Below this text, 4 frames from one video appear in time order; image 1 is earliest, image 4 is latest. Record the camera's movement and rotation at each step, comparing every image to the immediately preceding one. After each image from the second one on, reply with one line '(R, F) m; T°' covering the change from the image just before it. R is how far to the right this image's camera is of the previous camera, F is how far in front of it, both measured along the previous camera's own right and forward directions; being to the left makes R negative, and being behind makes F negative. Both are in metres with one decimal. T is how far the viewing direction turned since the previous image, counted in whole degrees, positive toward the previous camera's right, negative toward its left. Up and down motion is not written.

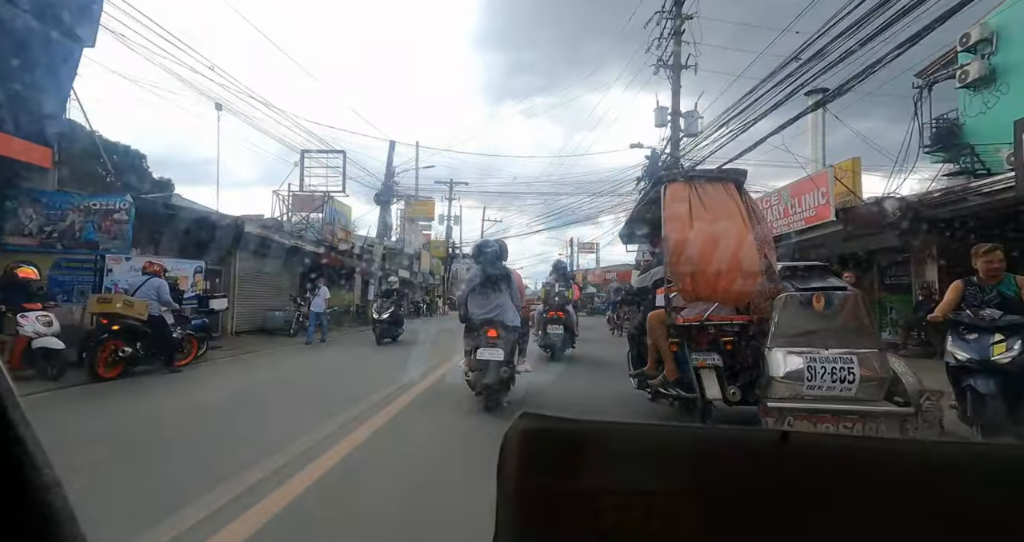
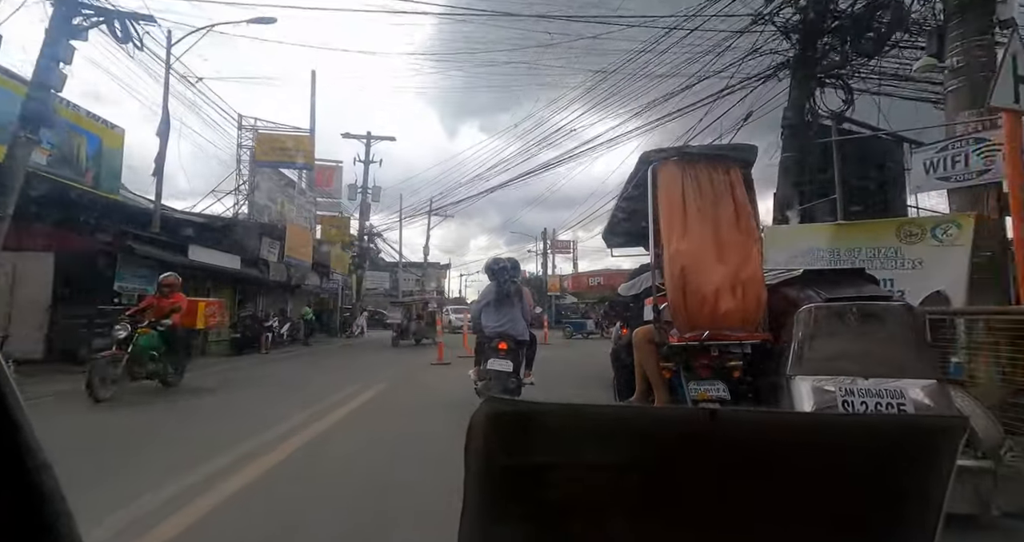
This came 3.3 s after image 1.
(0.0, +0.9) m; +5°
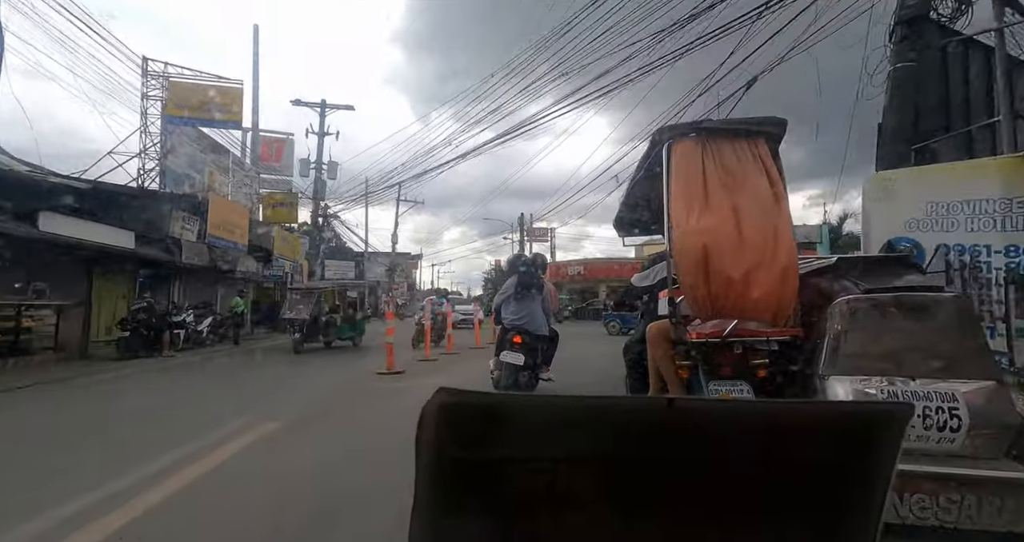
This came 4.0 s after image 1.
(-0.1, +0.4) m; +3°
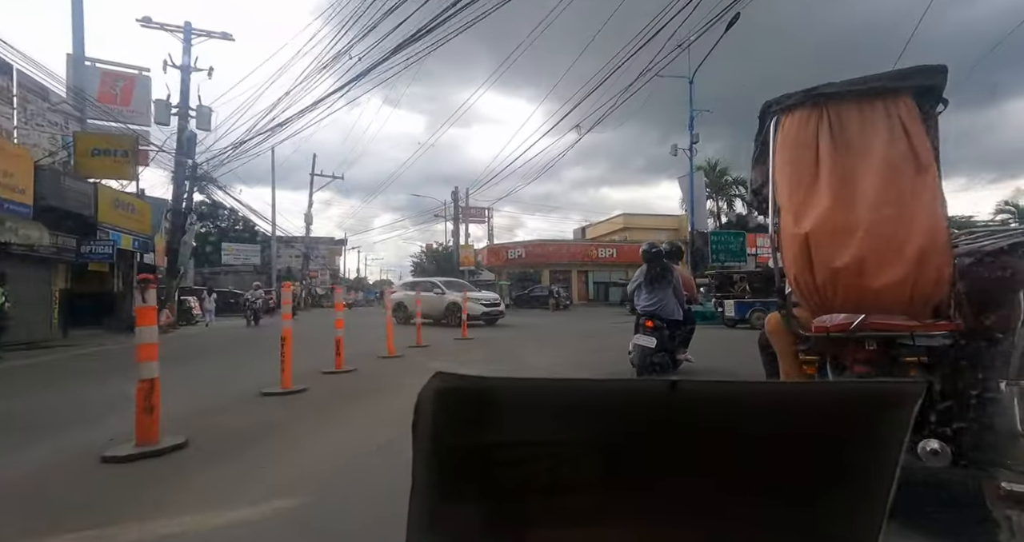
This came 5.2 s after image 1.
(-0.5, +0.9) m; +8°
